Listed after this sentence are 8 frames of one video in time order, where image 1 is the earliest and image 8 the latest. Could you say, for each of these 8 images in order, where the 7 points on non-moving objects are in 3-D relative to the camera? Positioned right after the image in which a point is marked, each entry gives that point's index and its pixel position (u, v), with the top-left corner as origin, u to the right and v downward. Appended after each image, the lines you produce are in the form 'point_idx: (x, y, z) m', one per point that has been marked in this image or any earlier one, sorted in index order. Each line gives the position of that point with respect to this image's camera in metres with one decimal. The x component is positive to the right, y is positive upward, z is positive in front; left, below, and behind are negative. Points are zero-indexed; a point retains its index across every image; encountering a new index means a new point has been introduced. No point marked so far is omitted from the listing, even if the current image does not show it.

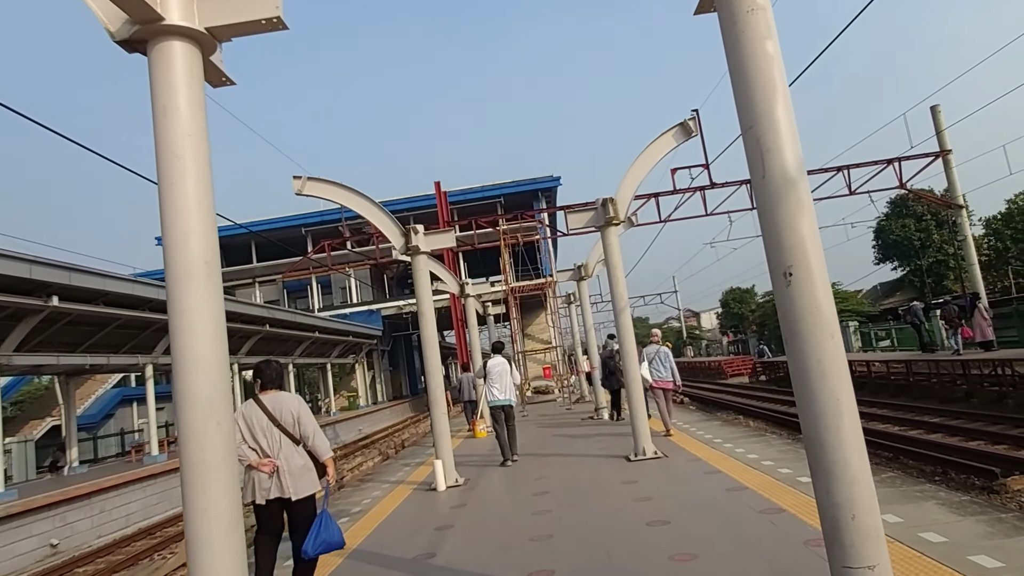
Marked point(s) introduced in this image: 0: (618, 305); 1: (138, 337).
0: (+1.2, -0.2, +7.4) m
1: (-9.7, -1.3, +17.7) m
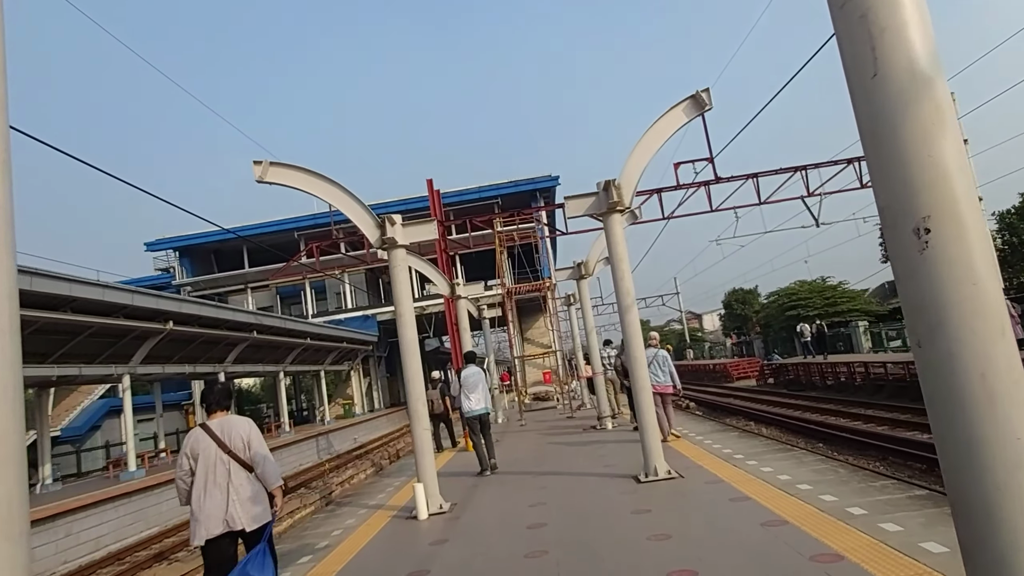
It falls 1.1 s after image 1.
0: (+1.1, -0.2, +6.5) m
1: (-9.7, -1.4, +16.8) m
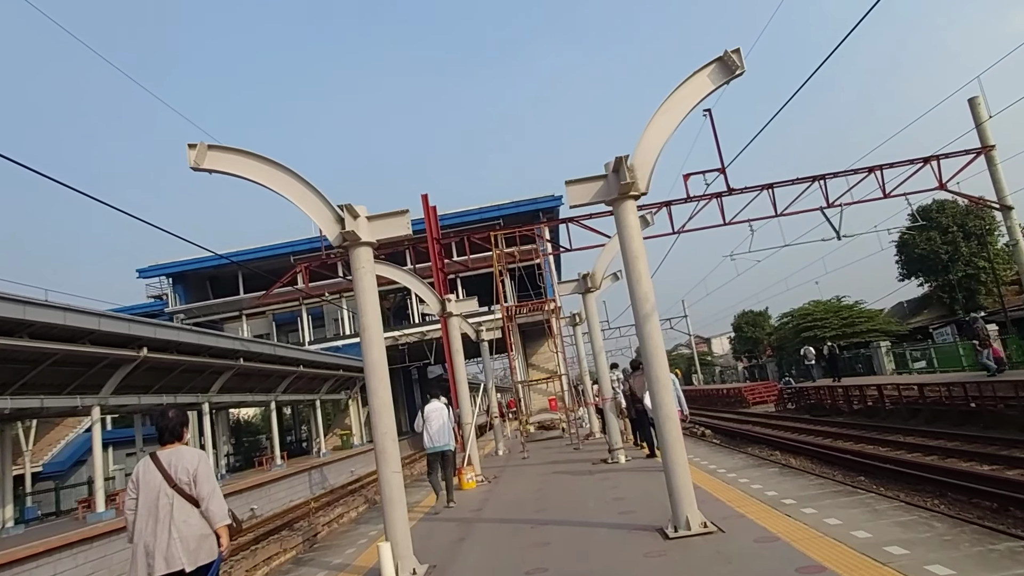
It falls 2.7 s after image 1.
0: (+1.0, -0.2, +5.2) m
1: (-9.7, -2.0, +15.5) m
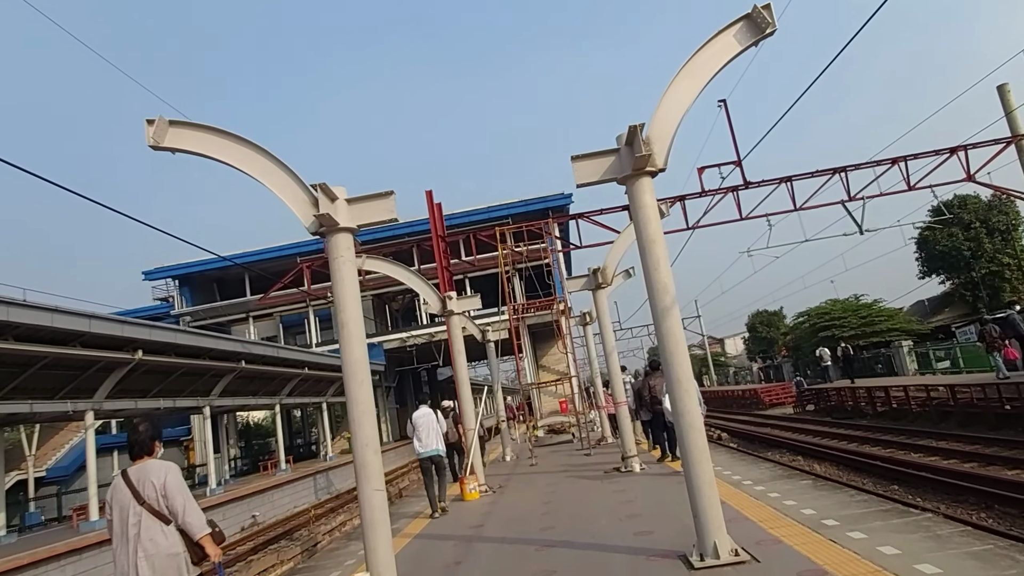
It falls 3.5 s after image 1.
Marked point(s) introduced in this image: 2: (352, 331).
0: (+1.0, -0.1, +4.5) m
1: (-9.5, -2.0, +15.0) m
2: (-1.1, -0.3, +4.6) m
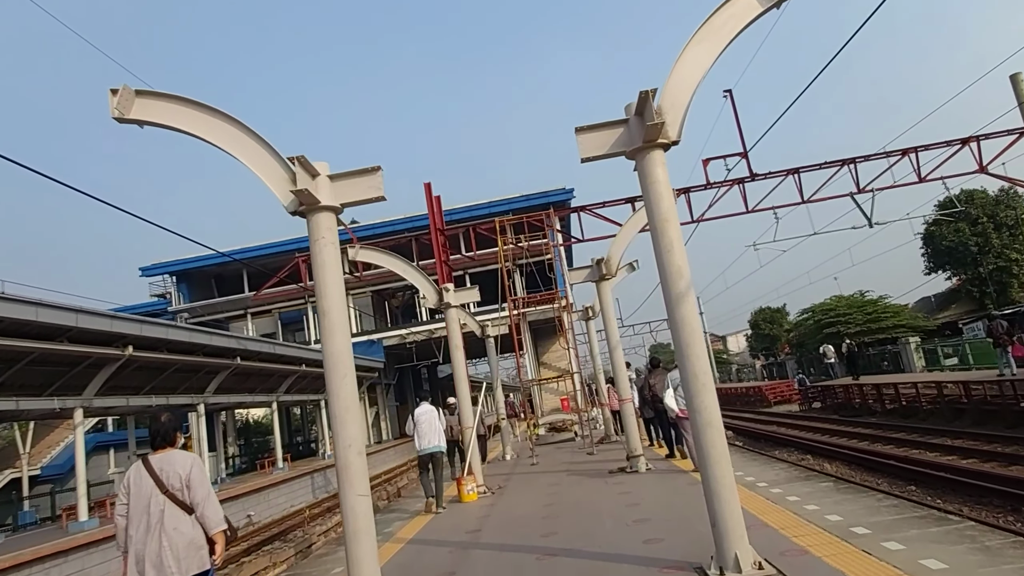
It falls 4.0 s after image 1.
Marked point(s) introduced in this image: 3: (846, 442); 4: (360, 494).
0: (+1.0, 0.0, +4.1) m
1: (-9.5, -1.8, +14.6) m
2: (-1.1, -0.2, +4.2) m
3: (+7.0, -3.2, +14.1) m
4: (-0.9, -1.2, +4.0) m
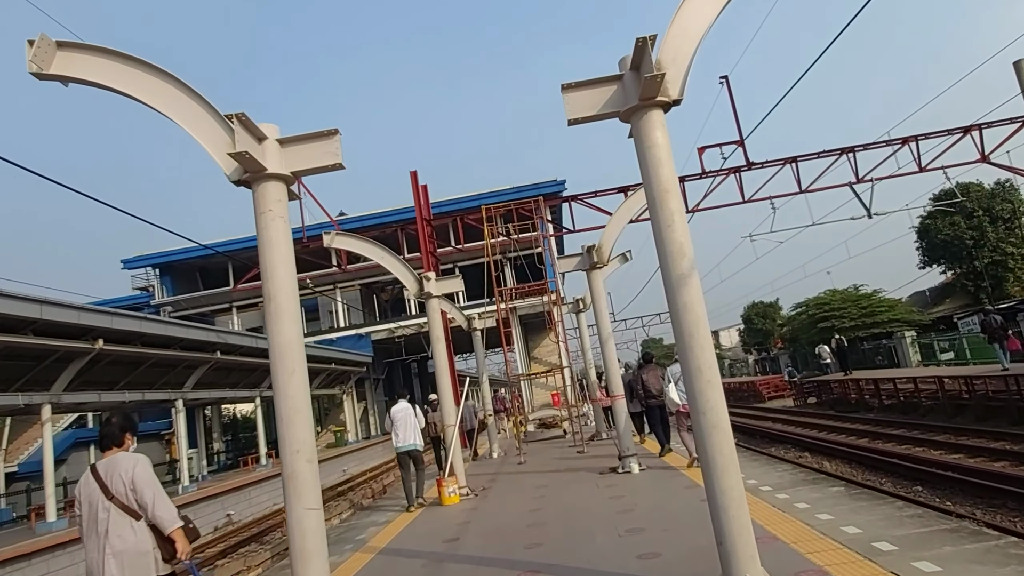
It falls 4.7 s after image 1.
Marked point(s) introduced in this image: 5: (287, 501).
0: (+0.9, +0.1, +3.5) m
1: (-9.8, -1.6, +14.0) m
2: (-1.2, -0.1, +3.6) m
3: (+6.7, -3.0, +13.7) m
4: (-1.0, -1.1, +3.5) m
5: (-1.1, -1.1, +3.5) m
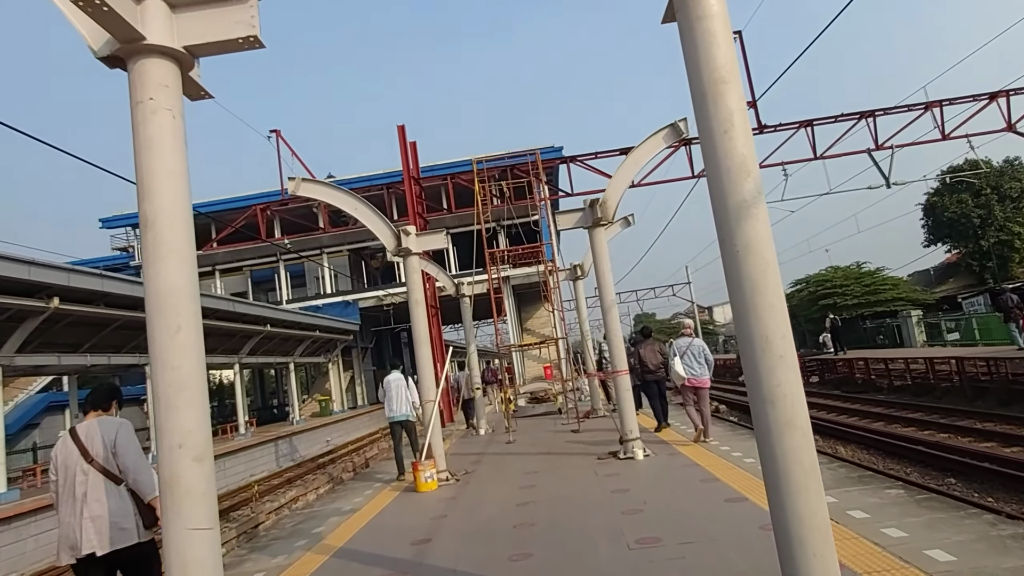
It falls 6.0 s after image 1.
0: (+0.8, +0.3, +2.4) m
1: (-10.0, -0.7, +12.8) m
2: (-1.3, +0.2, +2.5) m
3: (+6.5, -2.5, +12.8) m
4: (-1.1, -0.8, +2.4) m
5: (-1.2, -0.8, +2.4) m
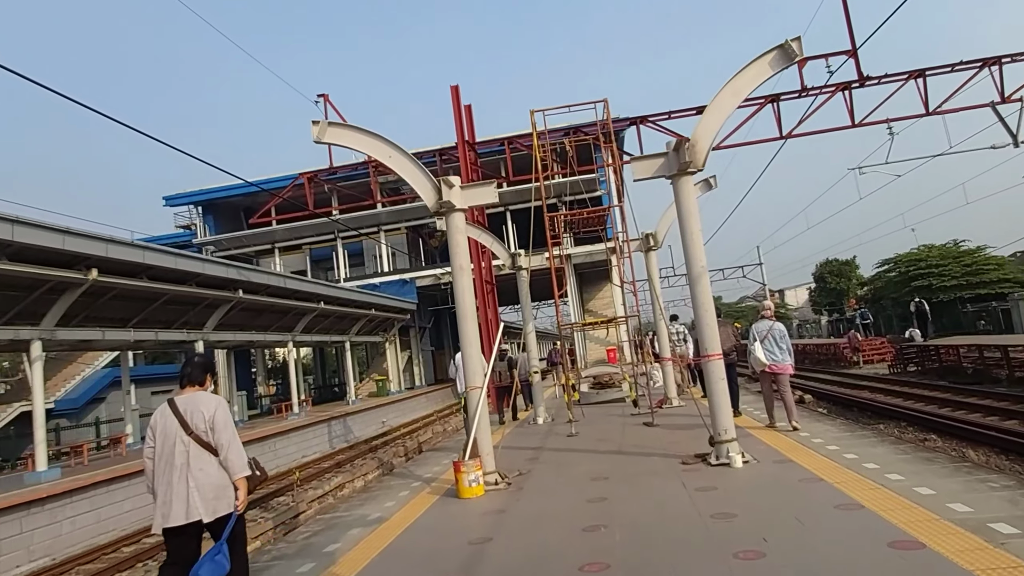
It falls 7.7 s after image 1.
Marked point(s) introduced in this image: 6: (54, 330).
0: (+0.9, +0.5, +1.0) m
1: (-8.9, -0.2, +12.3) m
2: (-1.1, +0.4, +1.3) m
3: (+7.5, -2.1, +10.8) m
4: (-1.0, -0.6, +1.2) m
5: (-1.1, -0.6, +1.2) m
6: (-8.7, -0.8, +13.0) m
